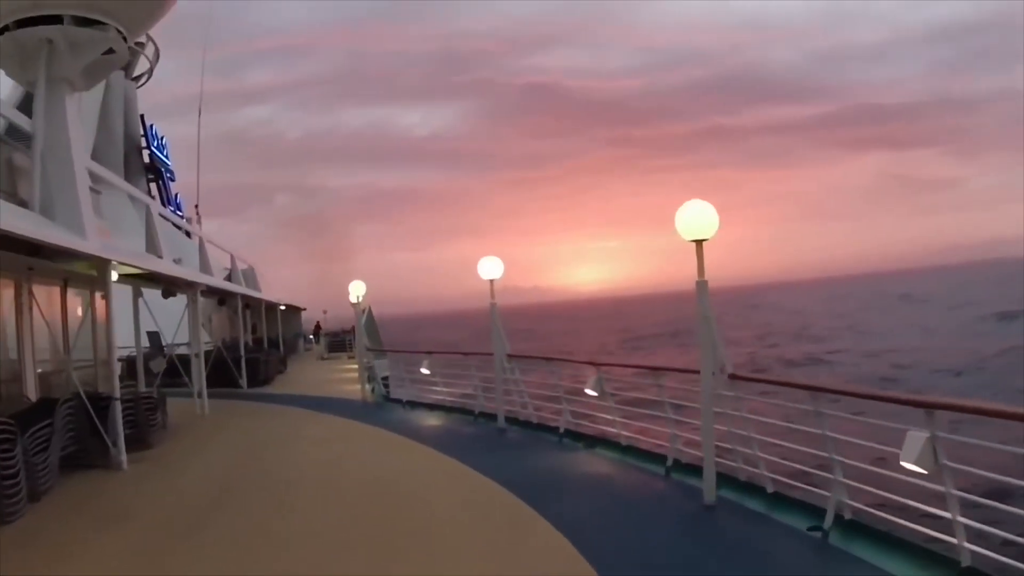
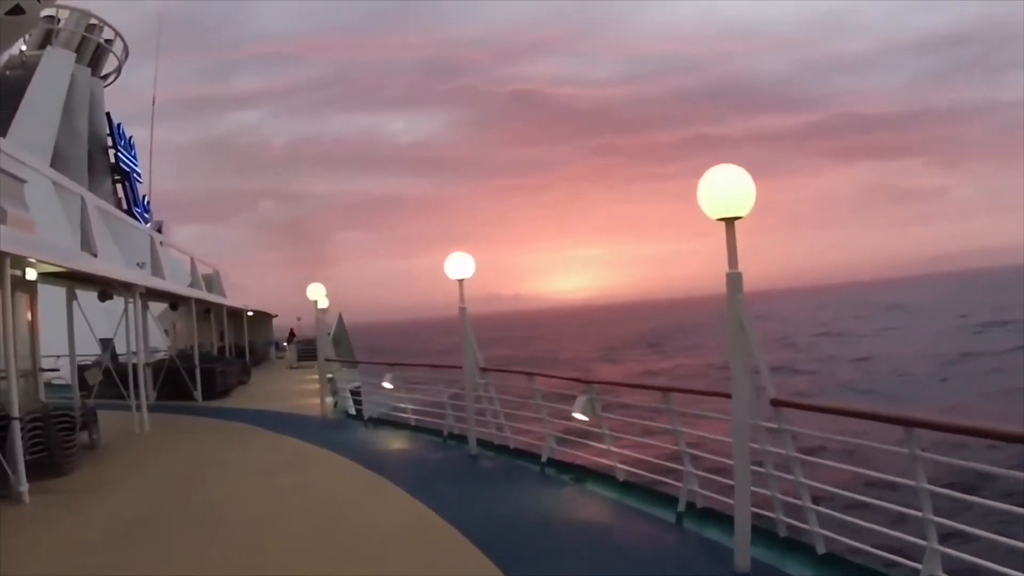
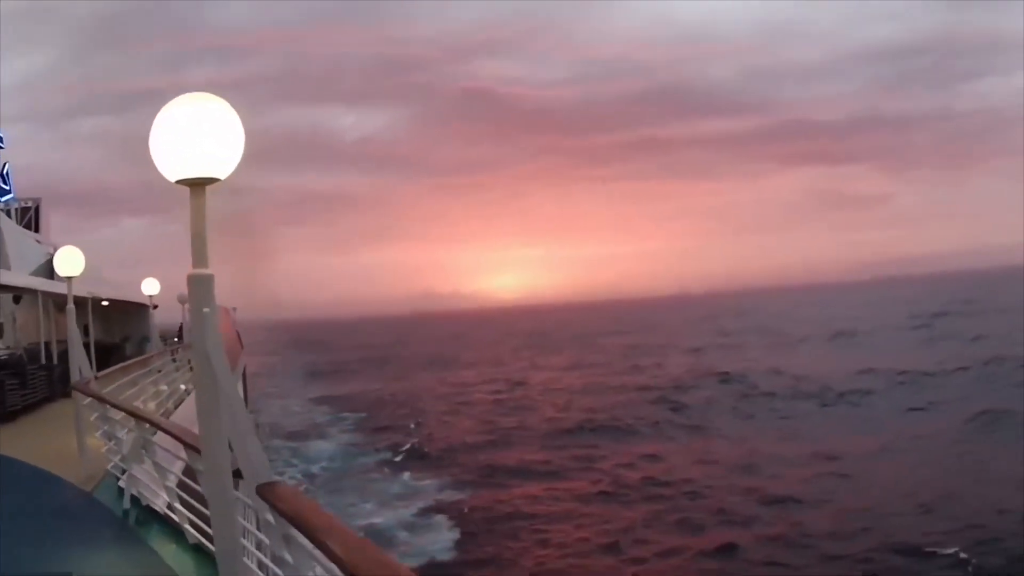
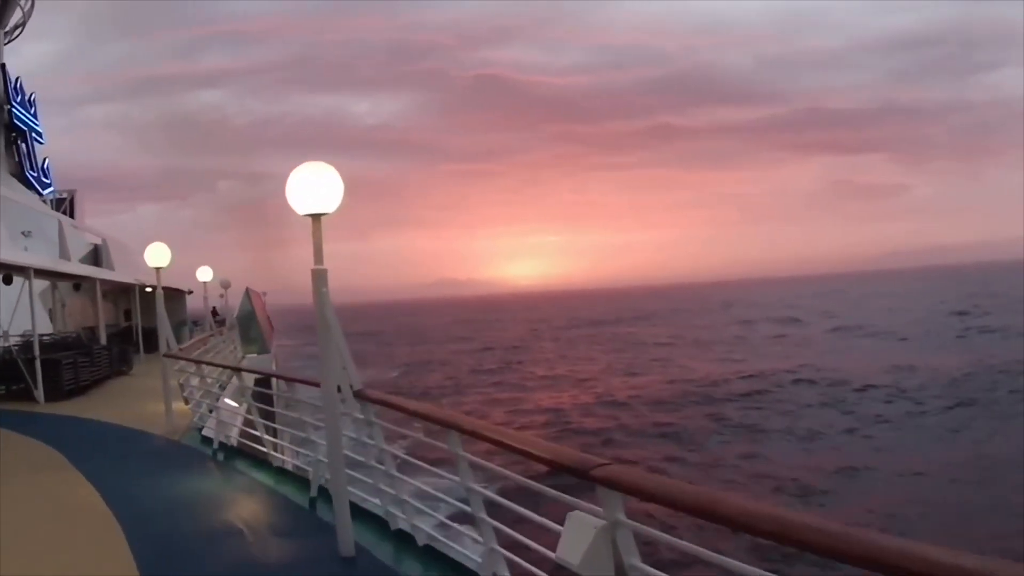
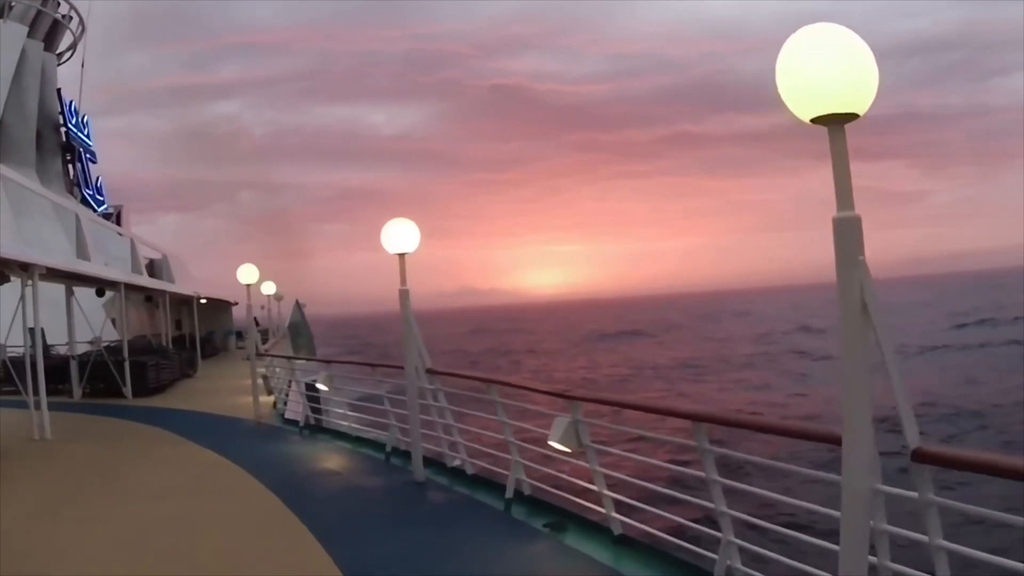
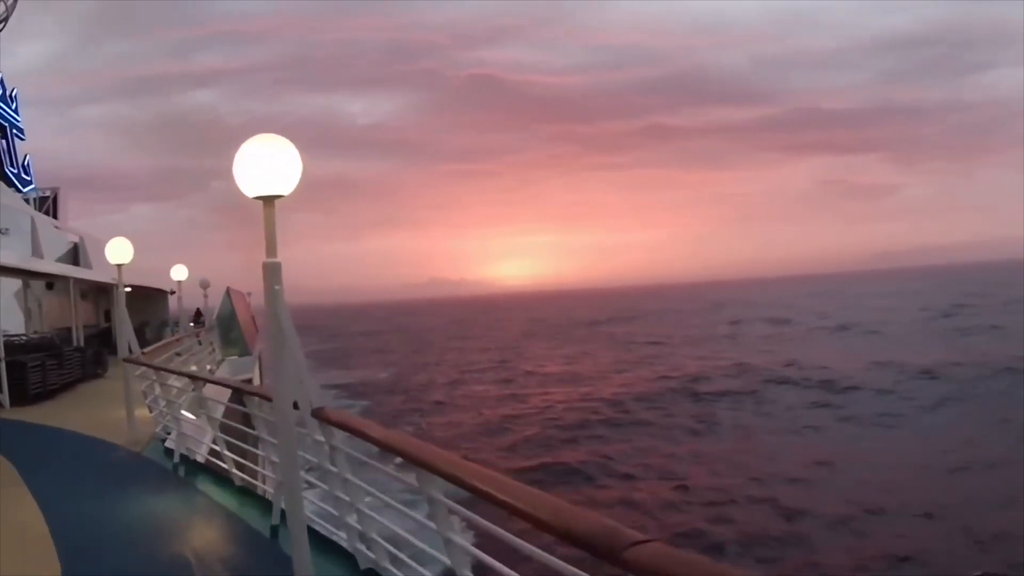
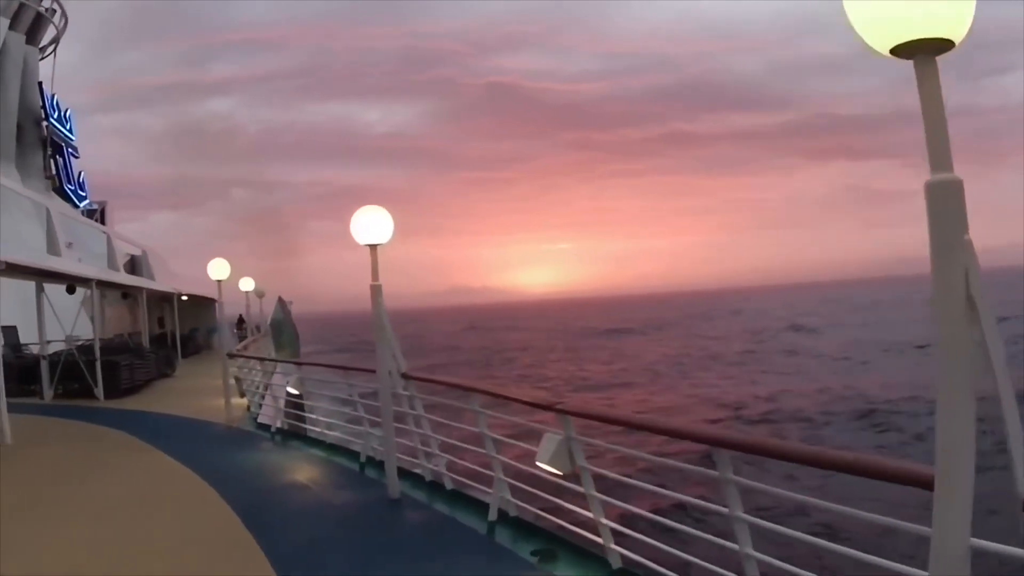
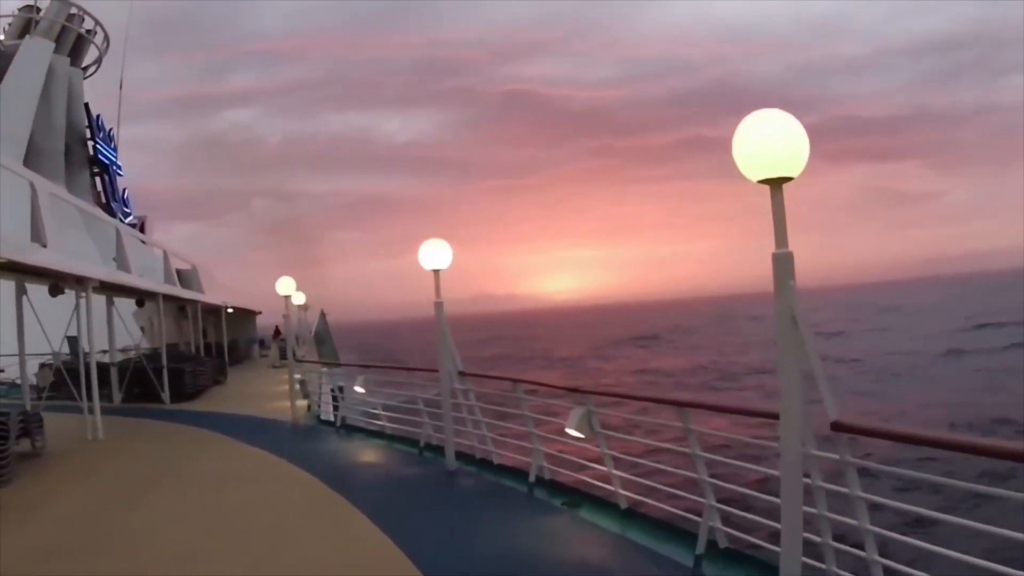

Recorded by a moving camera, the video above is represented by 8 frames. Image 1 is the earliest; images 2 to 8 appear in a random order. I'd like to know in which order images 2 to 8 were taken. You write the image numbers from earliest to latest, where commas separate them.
2, 8, 5, 7, 4, 6, 3
